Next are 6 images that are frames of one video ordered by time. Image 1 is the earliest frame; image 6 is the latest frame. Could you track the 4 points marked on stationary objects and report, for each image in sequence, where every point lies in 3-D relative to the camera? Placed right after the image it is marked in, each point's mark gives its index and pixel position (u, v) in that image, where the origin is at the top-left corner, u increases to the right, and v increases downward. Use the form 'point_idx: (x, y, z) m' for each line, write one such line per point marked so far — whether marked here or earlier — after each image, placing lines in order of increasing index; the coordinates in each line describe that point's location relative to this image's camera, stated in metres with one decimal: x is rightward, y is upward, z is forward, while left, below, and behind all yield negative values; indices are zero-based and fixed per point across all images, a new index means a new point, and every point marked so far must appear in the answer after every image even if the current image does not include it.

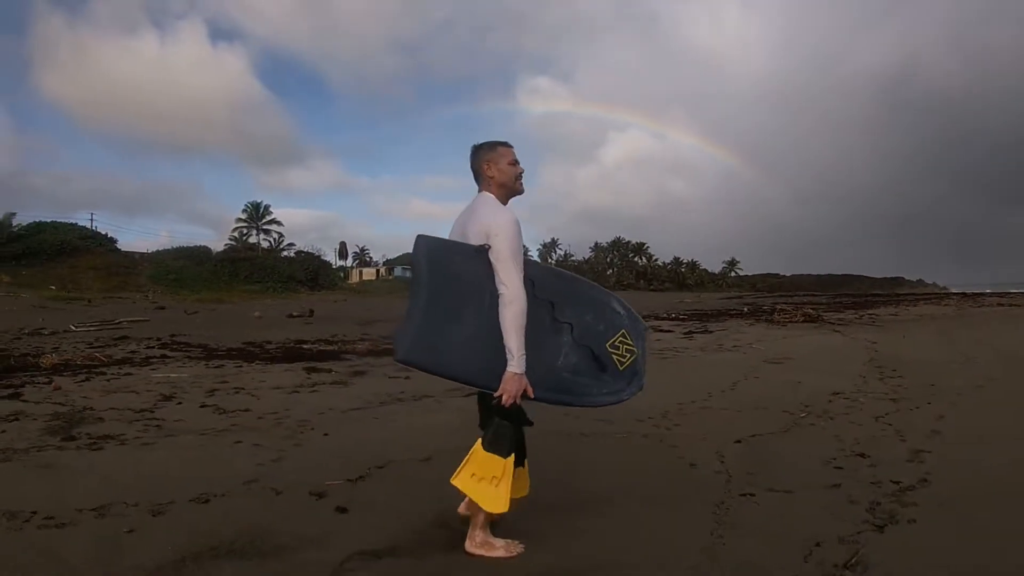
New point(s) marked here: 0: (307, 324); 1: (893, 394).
0: (-4.6, -0.8, +14.0) m
1: (+3.2, -0.9, +5.3) m
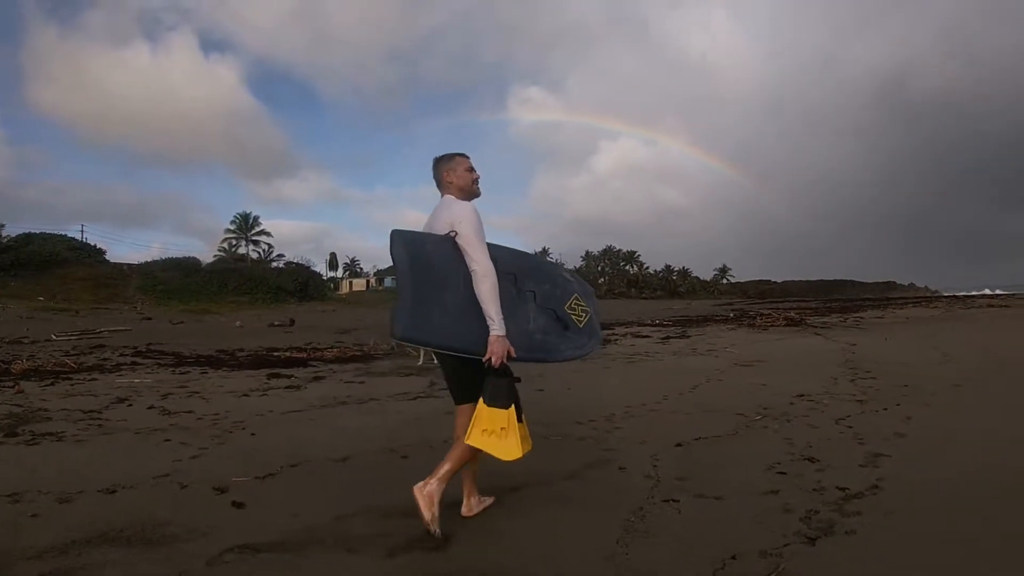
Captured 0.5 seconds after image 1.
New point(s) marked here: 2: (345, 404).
0: (-5.0, -1.0, +13.7) m
1: (+2.7, -0.8, +4.9) m
2: (-1.7, -1.1, +6.4) m
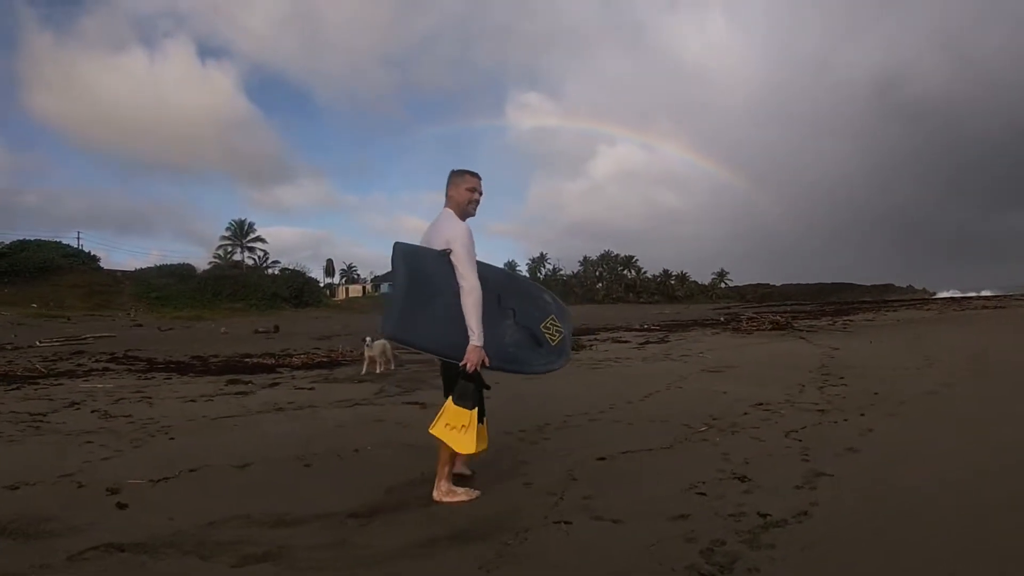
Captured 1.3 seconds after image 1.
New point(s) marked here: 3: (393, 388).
0: (-5.2, -1.1, +13.4) m
1: (+2.1, -0.8, +4.3) m
2: (-2.2, -1.1, +6.0) m
3: (-1.3, -1.0, +6.6) m
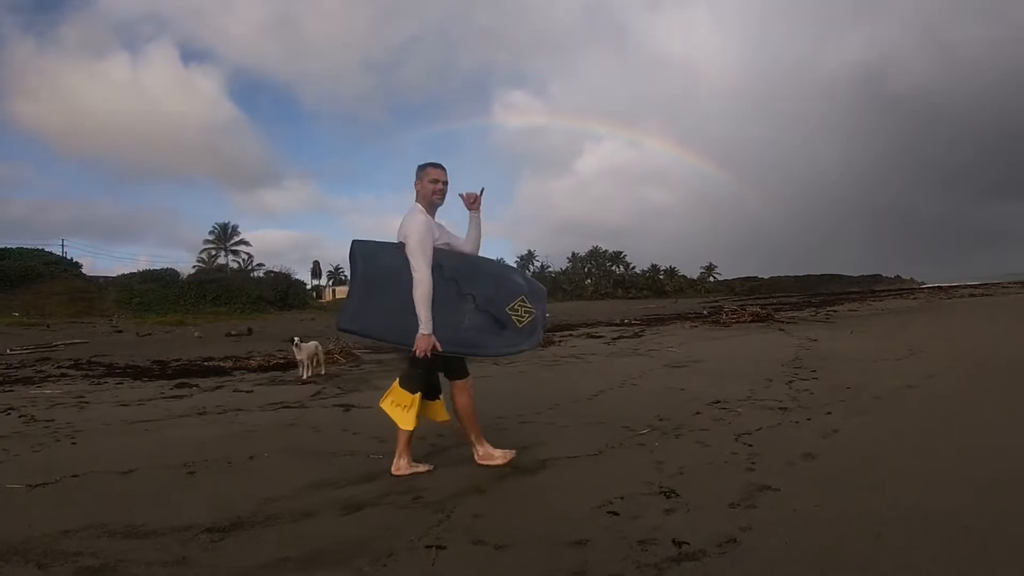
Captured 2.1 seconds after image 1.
0: (-5.6, -1.1, +12.9) m
1: (+1.6, -0.7, +3.8) m
2: (-2.7, -1.1, +5.5) m
3: (-1.7, -1.0, +6.1) m
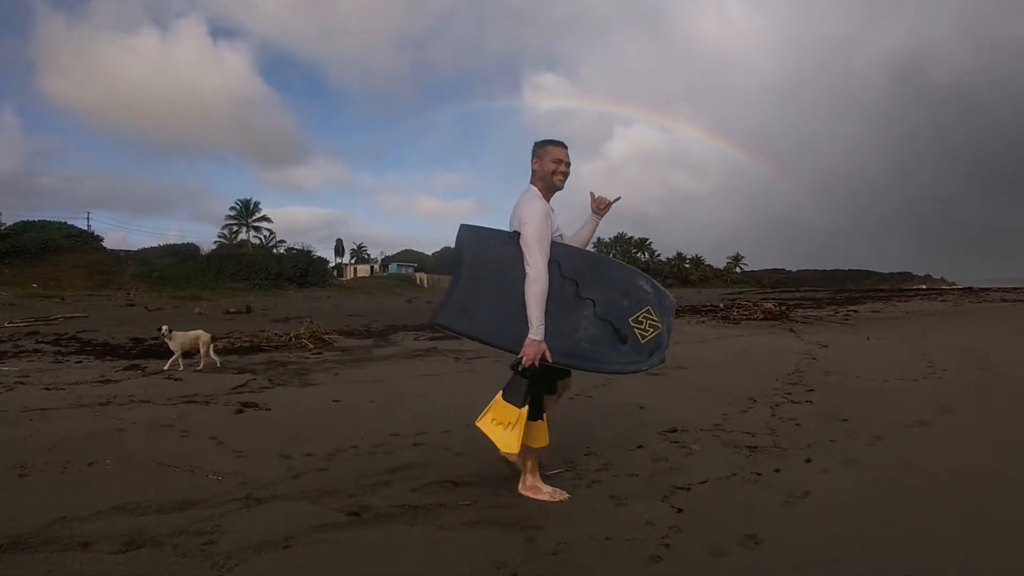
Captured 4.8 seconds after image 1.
0: (-5.5, -0.6, +12.5) m
1: (+1.1, -0.7, +2.8) m
2: (-3.1, -0.9, +4.8) m
3: (-2.1, -0.8, +5.3) m
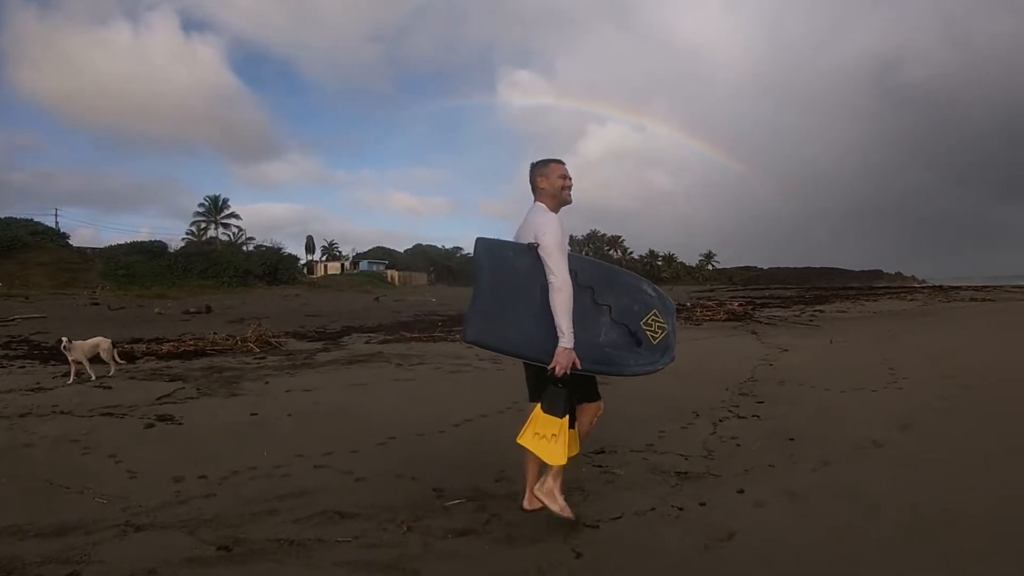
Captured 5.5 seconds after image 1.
0: (-6.1, -0.6, +12.1) m
1: (+0.7, -0.7, +2.6) m
2: (-3.5, -0.9, +4.4) m
3: (-2.5, -0.8, +5.0) m
